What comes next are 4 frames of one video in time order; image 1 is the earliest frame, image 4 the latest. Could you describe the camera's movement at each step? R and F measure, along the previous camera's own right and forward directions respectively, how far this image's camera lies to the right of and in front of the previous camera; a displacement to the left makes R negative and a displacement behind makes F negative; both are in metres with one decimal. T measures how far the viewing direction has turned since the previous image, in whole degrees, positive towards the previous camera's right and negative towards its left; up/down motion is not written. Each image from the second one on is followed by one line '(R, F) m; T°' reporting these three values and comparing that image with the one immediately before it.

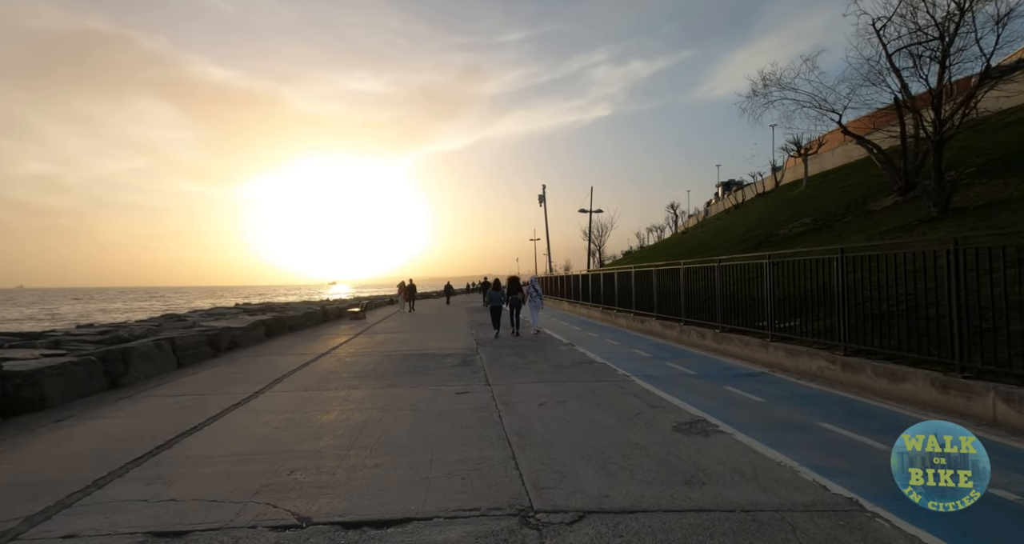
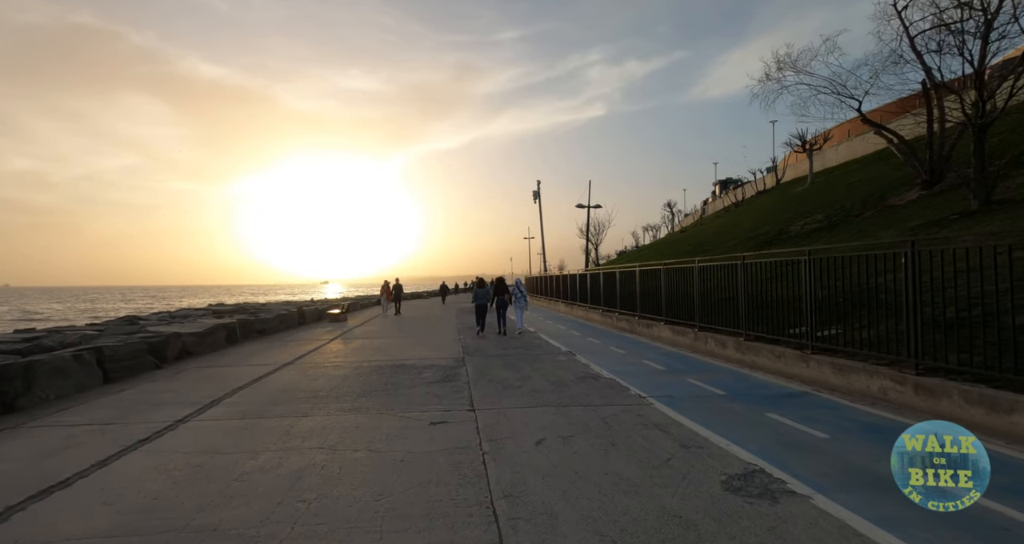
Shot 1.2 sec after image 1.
(+0.1, +1.5) m; +1°
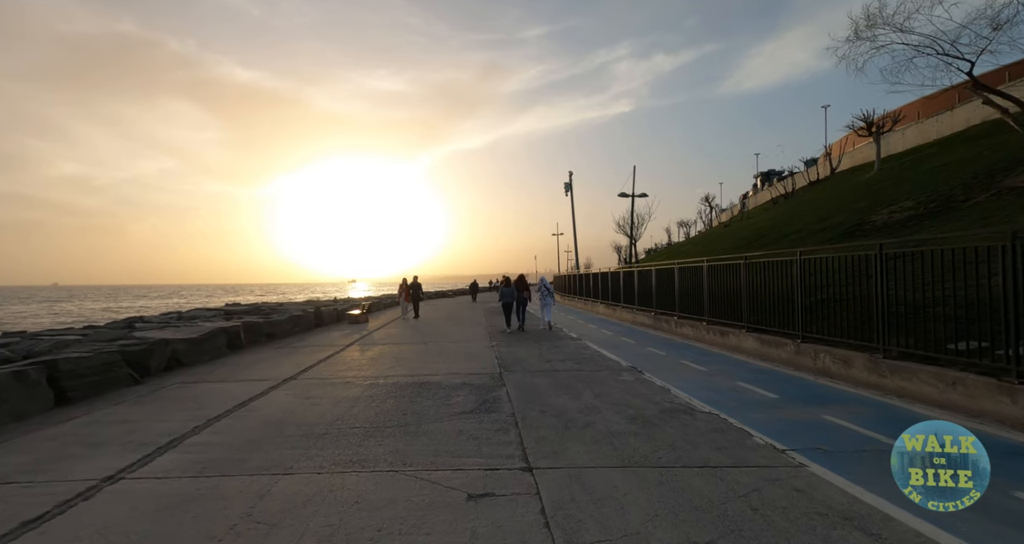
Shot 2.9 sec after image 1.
(-0.5, +2.1) m; -3°
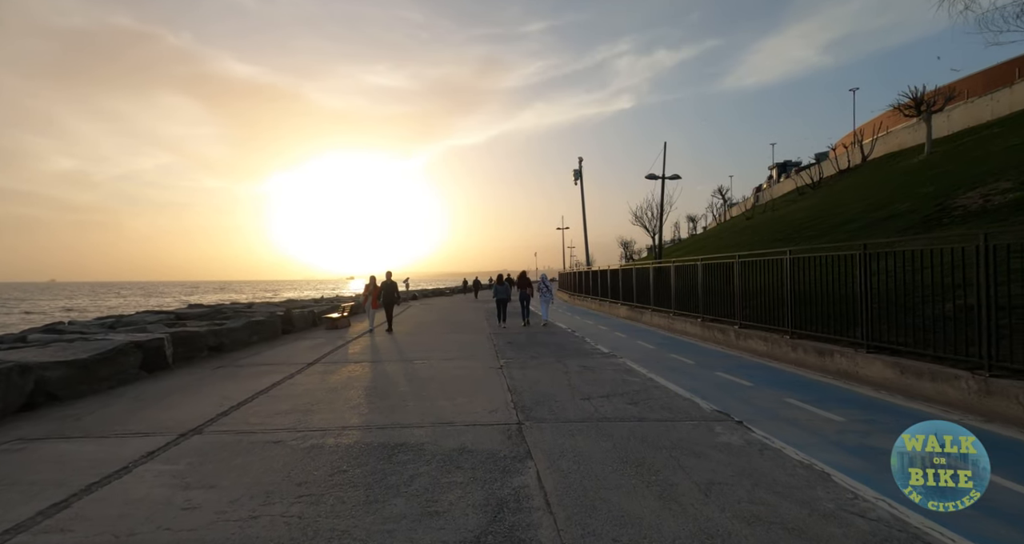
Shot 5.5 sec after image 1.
(-0.3, +3.1) m; 0°
